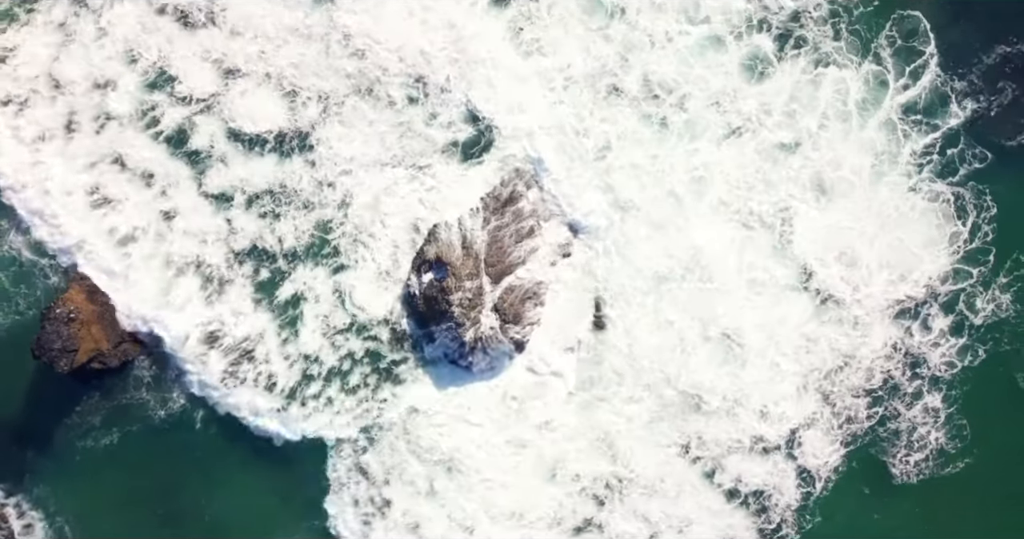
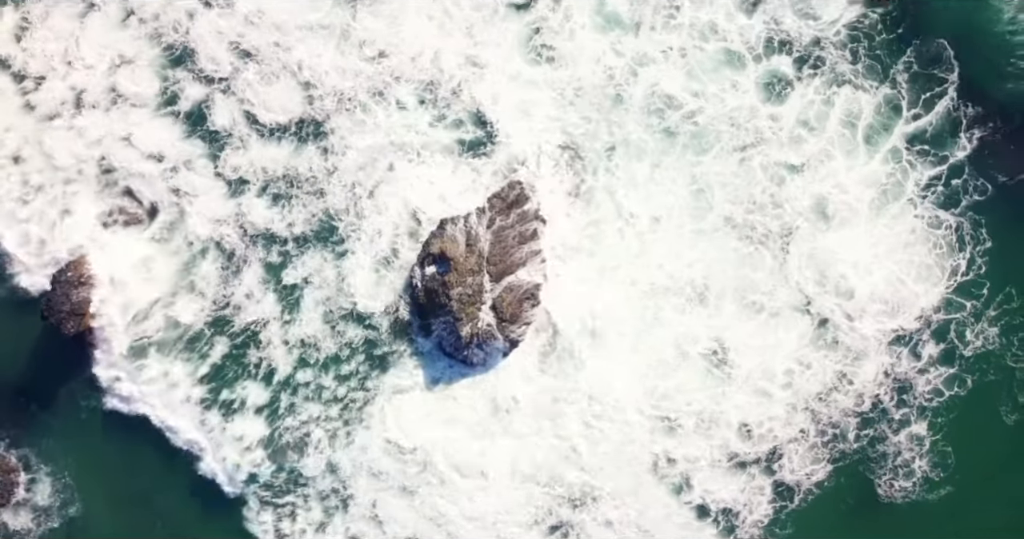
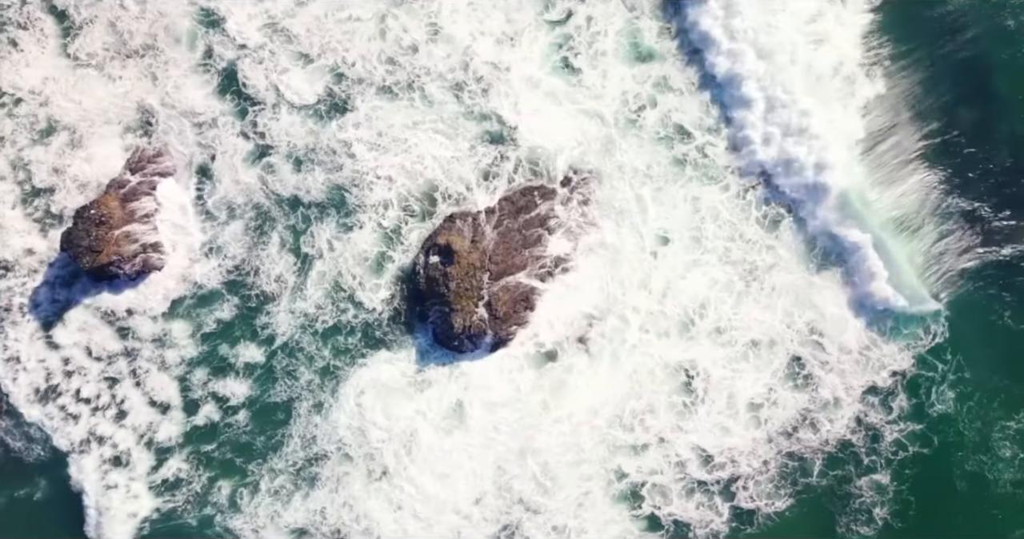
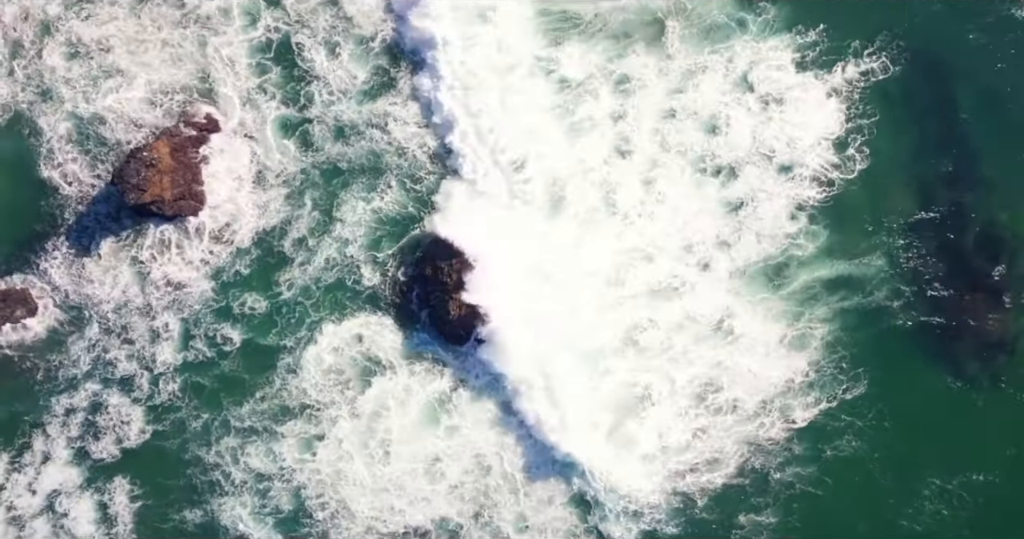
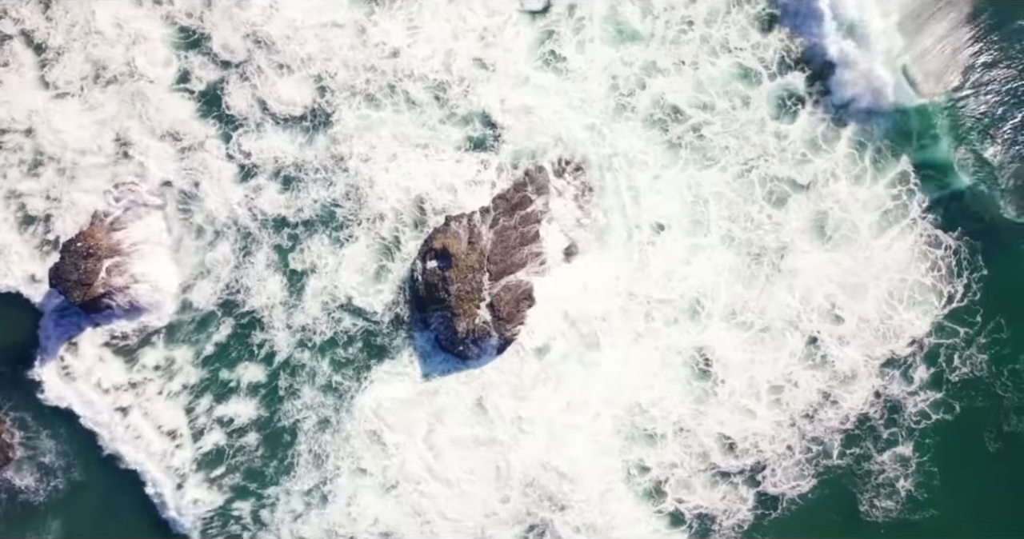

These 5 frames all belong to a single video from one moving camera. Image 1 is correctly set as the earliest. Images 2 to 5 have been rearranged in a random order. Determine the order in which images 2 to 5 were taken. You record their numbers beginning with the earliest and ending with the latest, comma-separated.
2, 5, 3, 4
